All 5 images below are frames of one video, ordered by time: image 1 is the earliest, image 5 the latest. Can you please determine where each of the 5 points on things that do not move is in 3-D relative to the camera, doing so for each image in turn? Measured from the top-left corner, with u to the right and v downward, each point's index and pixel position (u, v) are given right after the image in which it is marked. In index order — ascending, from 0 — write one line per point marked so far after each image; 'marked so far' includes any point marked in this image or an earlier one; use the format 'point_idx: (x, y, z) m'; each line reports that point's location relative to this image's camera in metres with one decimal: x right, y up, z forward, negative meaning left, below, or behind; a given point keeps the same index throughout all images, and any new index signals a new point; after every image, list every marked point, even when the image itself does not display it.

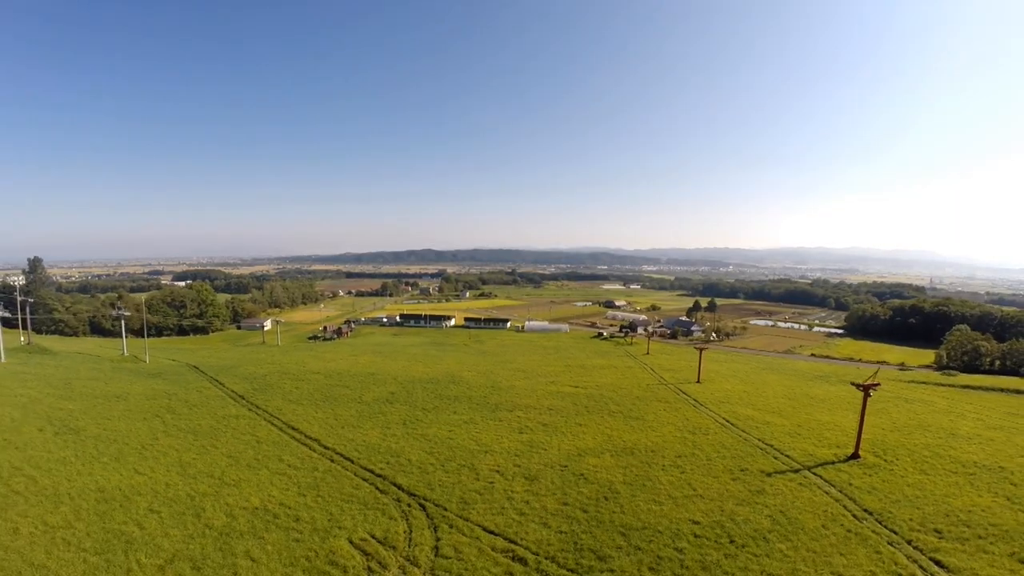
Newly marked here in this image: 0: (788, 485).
0: (+11.2, -8.1, +19.0) m
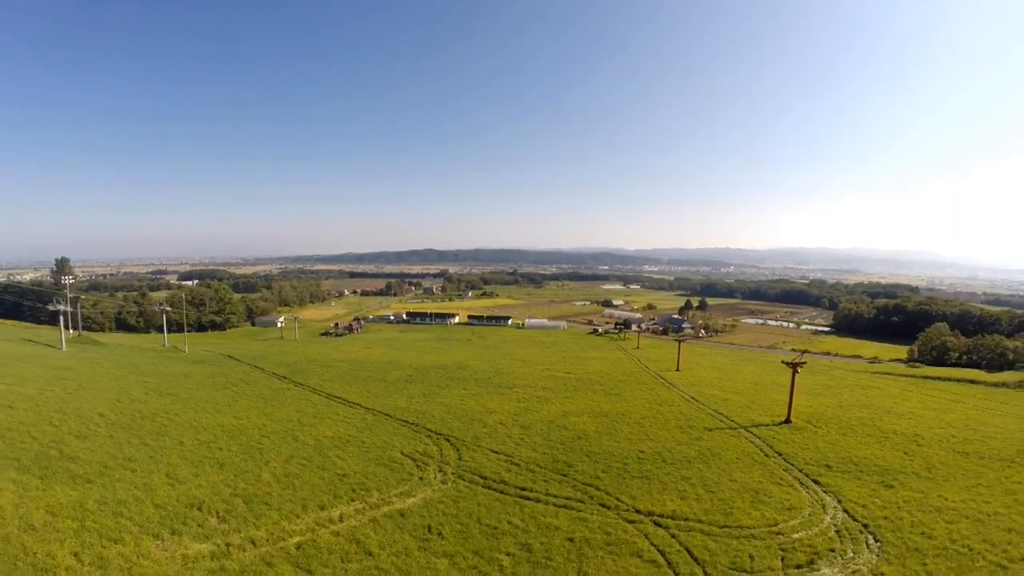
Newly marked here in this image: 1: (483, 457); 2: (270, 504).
0: (+11.2, -7.9, +24.8) m
1: (-1.2, -6.6, +18.1) m
2: (-5.9, -5.5, +11.7) m
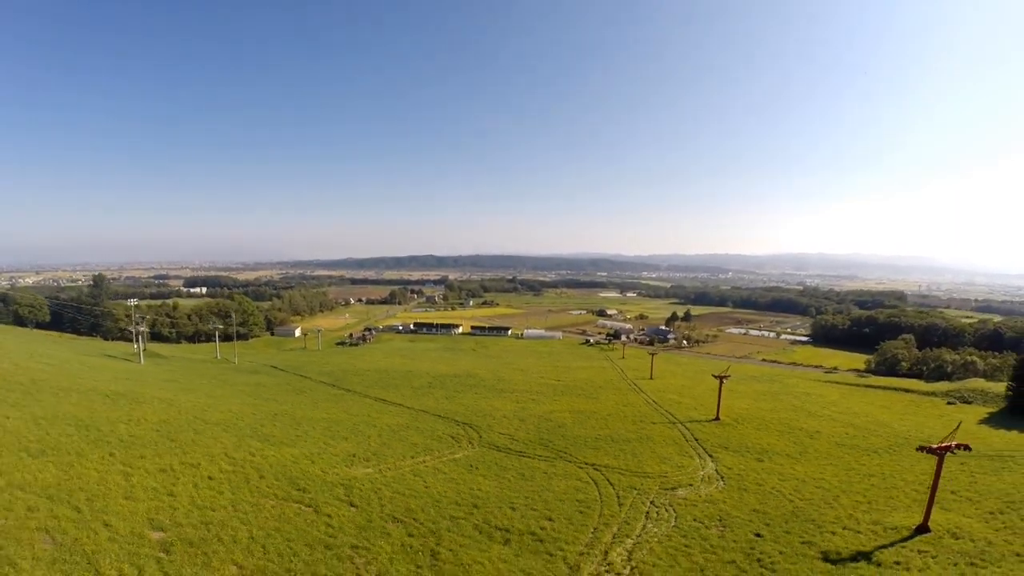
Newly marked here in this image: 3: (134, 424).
0: (+11.2, -10.6, +35.1) m
1: (-1.1, -9.1, +28.4) m
2: (-5.8, -7.9, +22.0) m
3: (-15.9, -5.8, +19.6) m
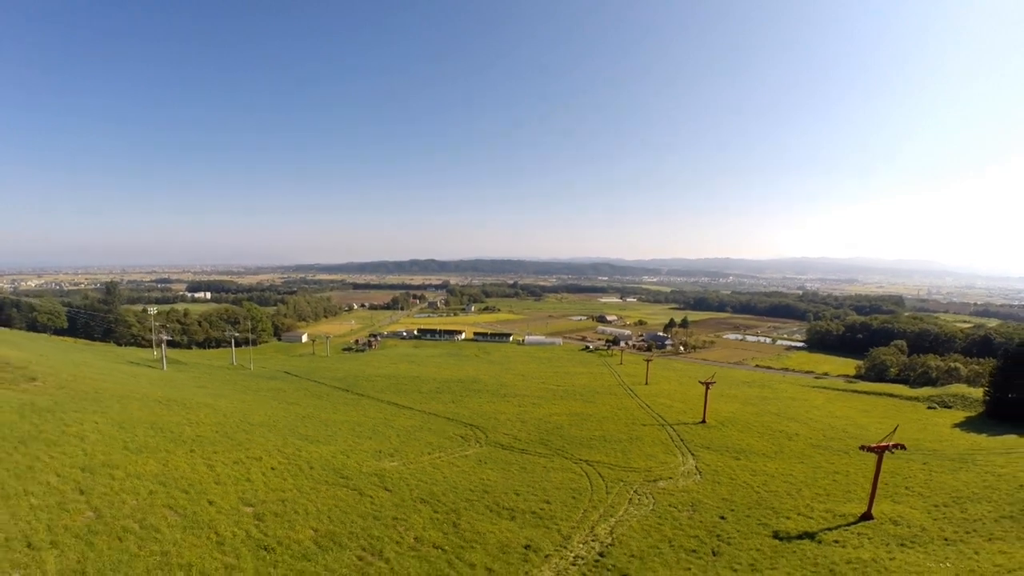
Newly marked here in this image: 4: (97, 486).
0: (+11.4, -11.7, +38.4) m
1: (-0.9, -10.2, +31.8) m
2: (-5.6, -9.0, +25.4) m
3: (-15.7, -6.8, +23.1) m
4: (-13.2, -6.5, +15.1) m
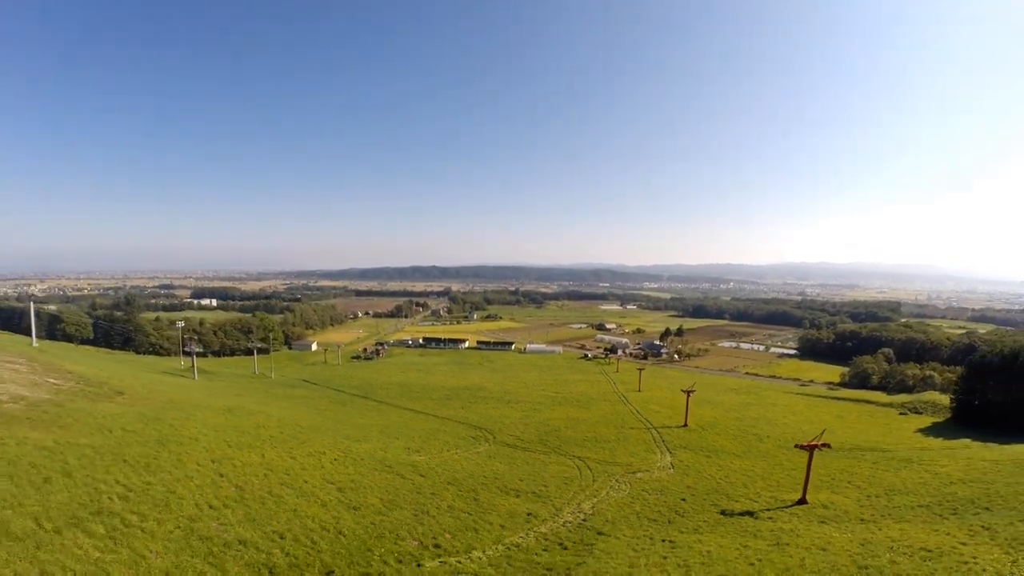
0: (+11.7, -13.6, +43.8) m
1: (-0.6, -12.1, +37.2) m
2: (-5.3, -10.8, +30.9) m
3: (-15.4, -8.6, +28.6) m
4: (-13.0, -8.1, +20.6) m
